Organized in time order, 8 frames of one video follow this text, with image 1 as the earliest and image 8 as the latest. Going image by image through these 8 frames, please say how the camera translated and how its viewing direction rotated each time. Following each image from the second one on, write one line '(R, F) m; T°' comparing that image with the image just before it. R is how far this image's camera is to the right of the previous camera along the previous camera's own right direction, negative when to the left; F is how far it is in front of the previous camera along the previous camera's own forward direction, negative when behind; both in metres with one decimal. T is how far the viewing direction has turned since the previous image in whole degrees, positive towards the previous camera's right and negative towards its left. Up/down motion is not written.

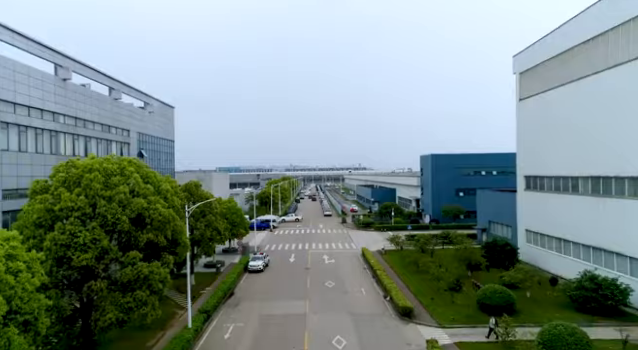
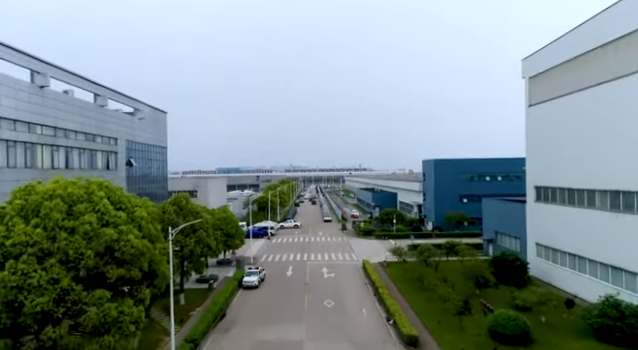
(+0.1, +0.7) m; 0°
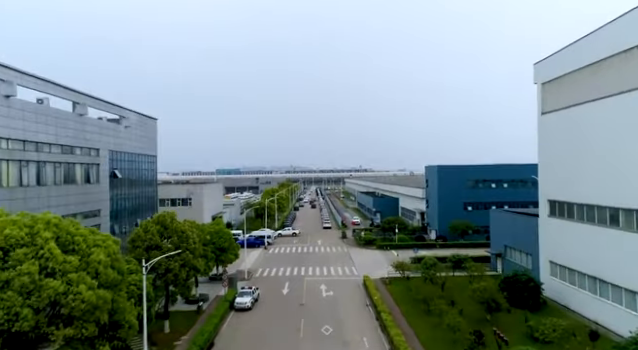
(+0.1, +0.8) m; 0°
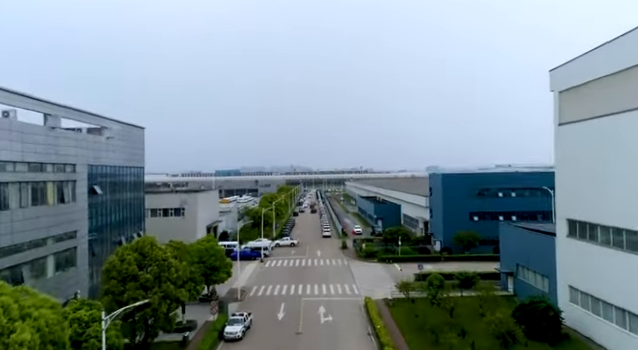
(+0.1, +0.9) m; 0°
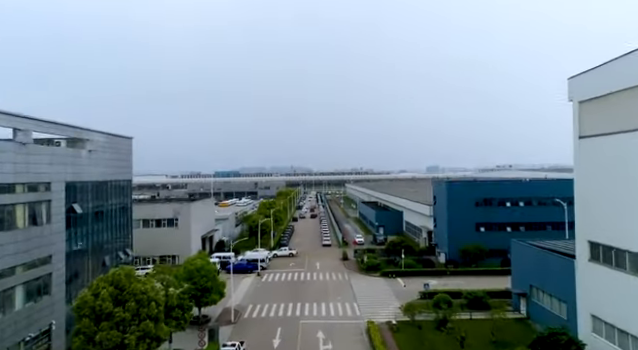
(0.0, +0.9) m; 0°
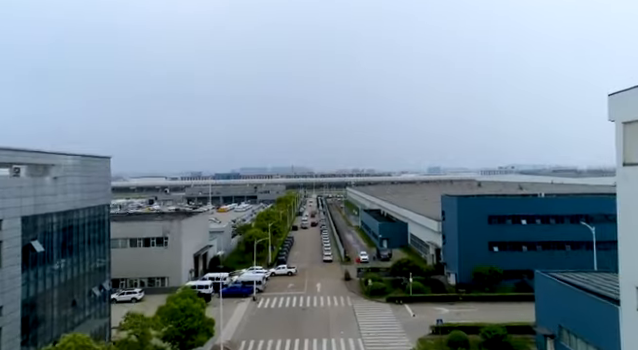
(0.0, +1.4) m; 0°
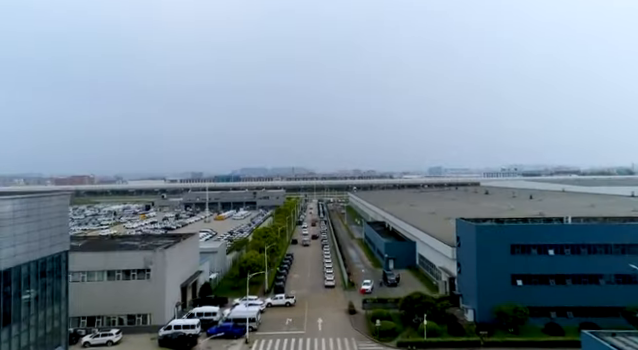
(0.0, +2.0) m; 0°
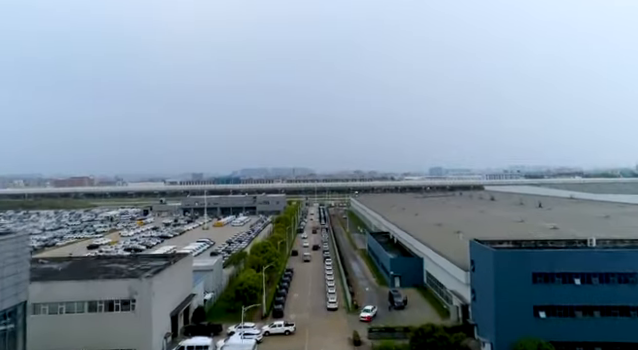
(-0.1, +1.5) m; 0°
